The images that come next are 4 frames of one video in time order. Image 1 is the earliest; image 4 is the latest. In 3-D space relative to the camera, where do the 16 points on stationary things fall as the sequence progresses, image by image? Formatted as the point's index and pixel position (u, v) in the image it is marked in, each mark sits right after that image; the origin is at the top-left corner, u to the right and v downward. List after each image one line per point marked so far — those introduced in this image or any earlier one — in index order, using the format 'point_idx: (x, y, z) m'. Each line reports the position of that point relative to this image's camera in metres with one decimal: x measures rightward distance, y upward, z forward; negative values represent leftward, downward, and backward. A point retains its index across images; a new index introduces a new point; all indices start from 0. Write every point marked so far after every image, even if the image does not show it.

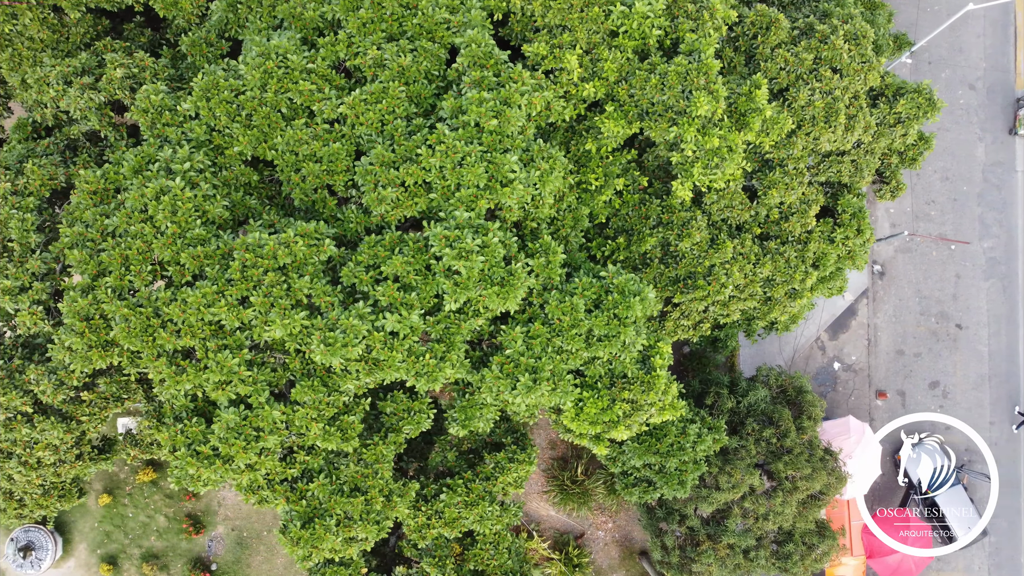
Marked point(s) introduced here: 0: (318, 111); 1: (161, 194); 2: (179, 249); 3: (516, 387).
0: (-3.7, +3.4, +9.4) m
1: (-6.3, +1.7, +8.9) m
2: (-5.8, +0.7, +8.7) m
3: (+0.1, -1.8, +9.2) m
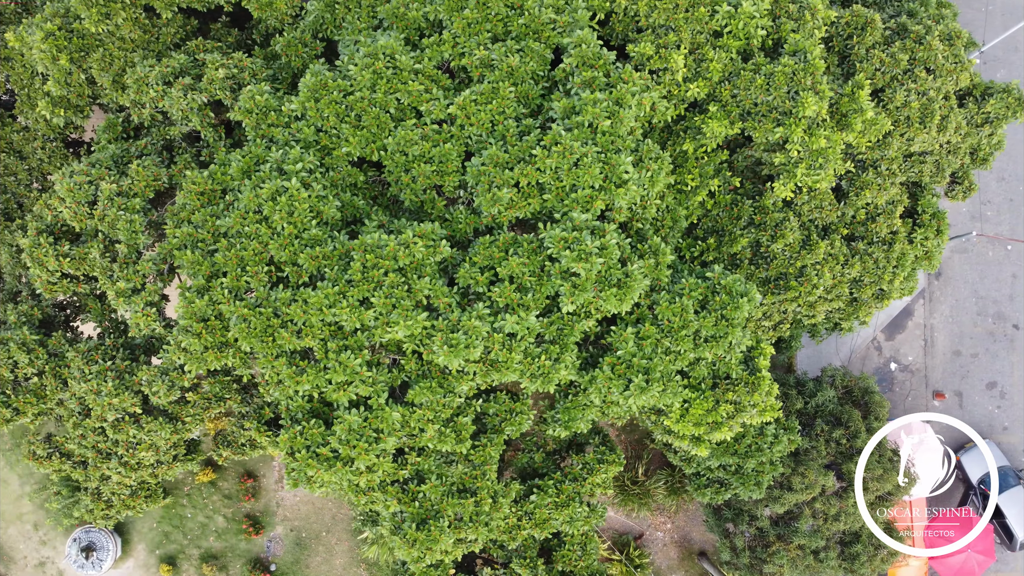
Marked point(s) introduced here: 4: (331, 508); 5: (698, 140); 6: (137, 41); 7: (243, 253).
0: (-1.6, +3.3, +9.4) m
1: (-4.2, +1.7, +8.8) m
2: (-3.8, +0.7, +8.7) m
3: (+2.2, -1.9, +9.2) m
4: (-6.3, -7.7, +17.3) m
5: (+3.9, +3.1, +10.4) m
6: (-8.4, +5.5, +11.1) m
7: (-4.8, +0.6, +8.8) m
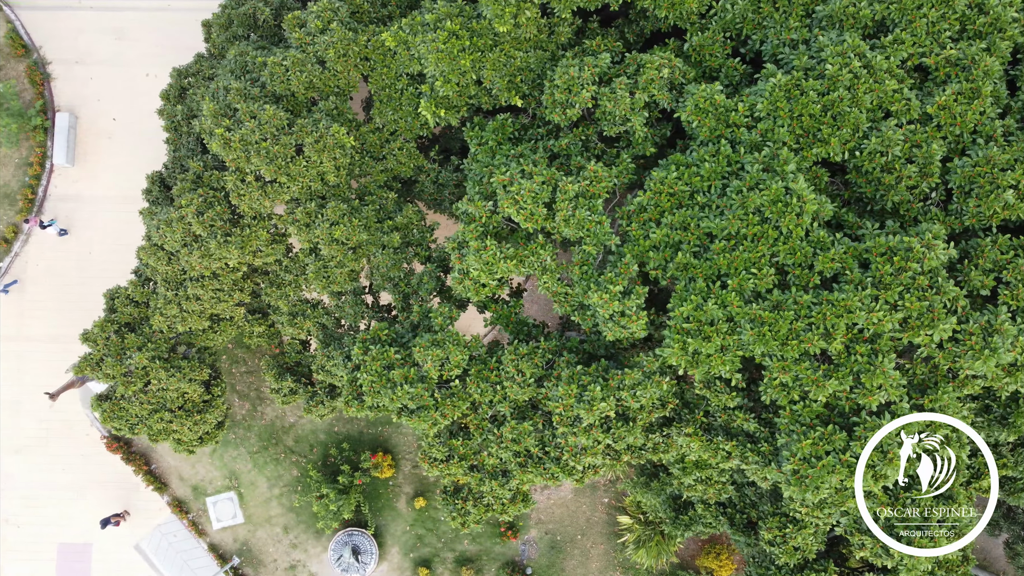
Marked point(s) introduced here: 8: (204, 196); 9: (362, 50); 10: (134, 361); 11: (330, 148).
0: (+7.2, +3.3, +9.3) m
1: (+4.7, +1.6, +8.7) m
2: (+5.1, +0.6, +8.5) m
3: (+11.0, -1.9, +9.1) m
4: (+2.5, -7.7, +17.2) m
5: (+12.8, +3.0, +10.2) m
6: (+0.5, +5.5, +11.0) m
7: (+4.1, +0.6, +8.7) m
8: (-7.2, +2.2, +11.6) m
9: (-3.6, +5.6, +11.7) m
10: (-9.6, -1.9, +12.6) m
11: (-4.2, +3.2, +11.3) m
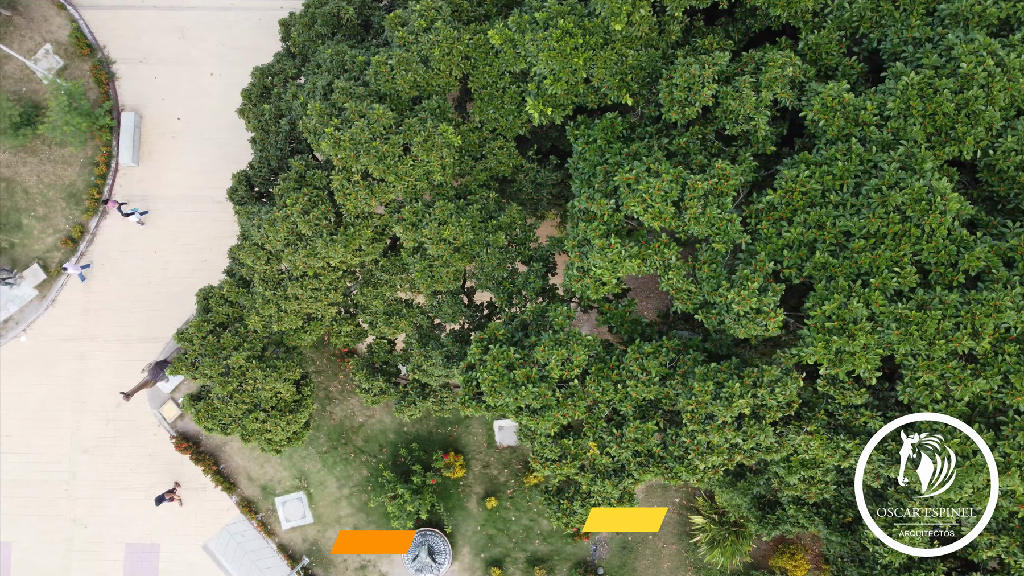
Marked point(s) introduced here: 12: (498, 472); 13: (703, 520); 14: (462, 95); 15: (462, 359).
0: (+9.7, +3.3, +9.2) m
1: (+7.1, +1.6, +8.7) m
2: (+7.6, +0.6, +8.5) m
3: (+13.5, -1.9, +9.0) m
4: (+5.0, -7.7, +17.2) m
5: (+15.2, +3.1, +10.2) m
6: (+2.9, +5.5, +10.9) m
7: (+6.6, +0.6, +8.6) m
8: (-4.8, +2.2, +11.5) m
9: (-1.1, +5.7, +11.7) m
10: (-7.1, -1.8, +12.5) m
11: (-1.7, +3.2, +11.3) m
12: (-0.5, -6.4, +17.2) m
13: (+6.4, -7.6, +16.3) m
14: (-1.2, +5.1, +13.2) m
15: (-1.2, -1.8, +12.3) m
